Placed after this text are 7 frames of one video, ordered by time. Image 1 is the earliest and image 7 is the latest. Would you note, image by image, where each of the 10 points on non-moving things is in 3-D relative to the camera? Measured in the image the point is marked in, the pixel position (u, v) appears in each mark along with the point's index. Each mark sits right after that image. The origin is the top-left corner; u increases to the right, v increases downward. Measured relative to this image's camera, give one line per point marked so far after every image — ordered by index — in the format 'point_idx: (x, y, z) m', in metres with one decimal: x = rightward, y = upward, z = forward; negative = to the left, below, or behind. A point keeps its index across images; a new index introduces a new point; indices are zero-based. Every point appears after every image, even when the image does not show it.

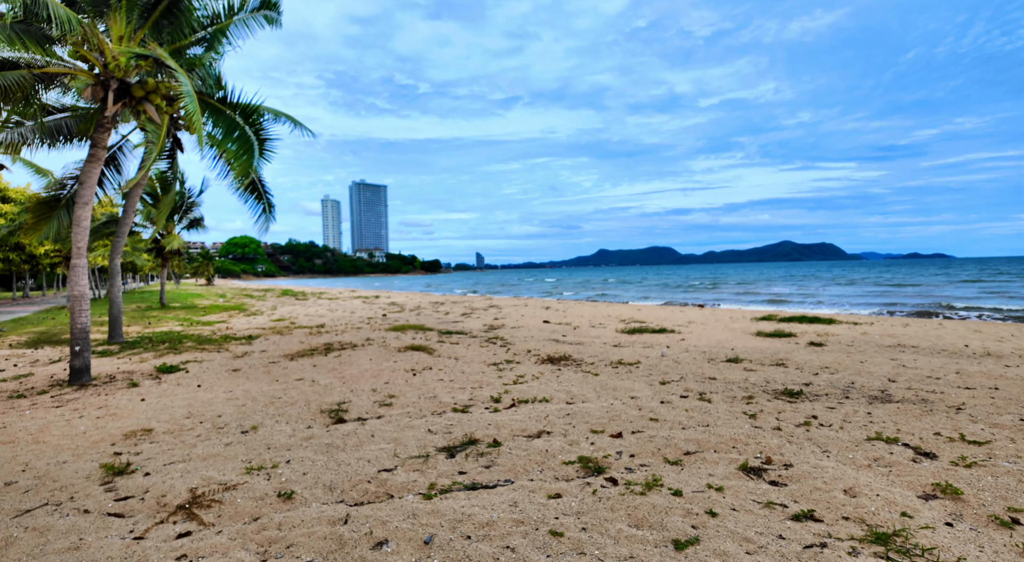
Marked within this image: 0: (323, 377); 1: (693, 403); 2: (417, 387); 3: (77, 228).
0: (-2.9, -1.5, +8.9) m
1: (+2.2, -1.5, +7.0) m
2: (-1.3, -1.5, +8.0) m
3: (-6.6, +0.8, +8.9) m
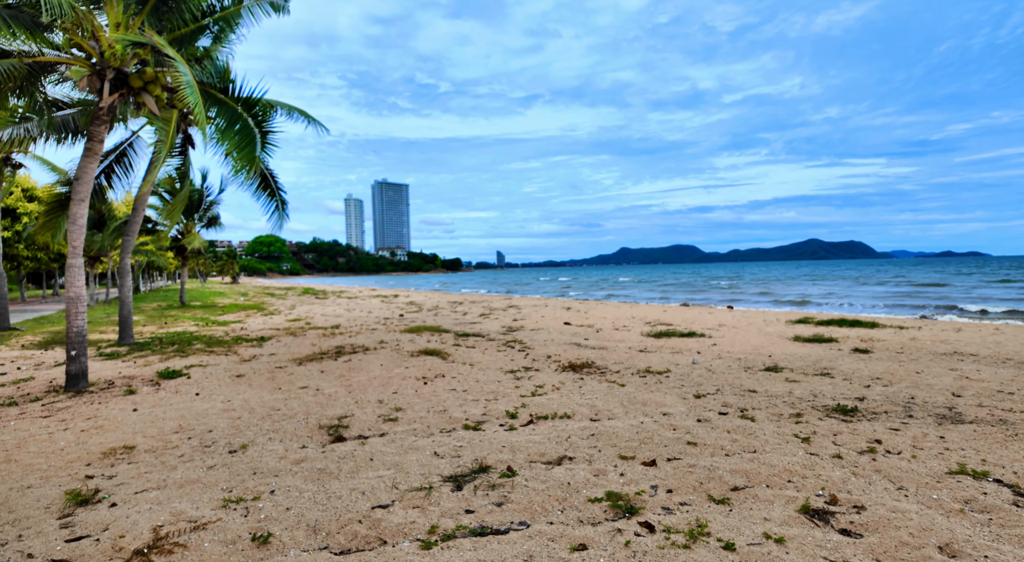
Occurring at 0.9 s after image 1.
0: (-2.6, -1.5, +8.3) m
1: (+2.4, -1.5, +6.2) m
2: (-1.1, -1.5, +7.4) m
3: (-6.4, +0.8, +8.4) m
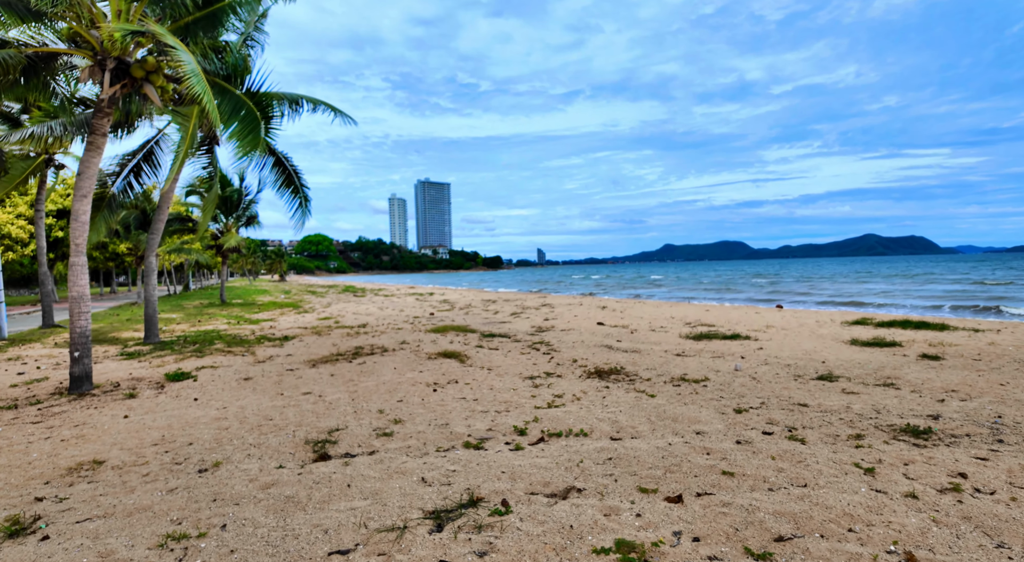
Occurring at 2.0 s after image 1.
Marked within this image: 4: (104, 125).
0: (-2.4, -1.5, +7.7) m
1: (+2.4, -1.5, +5.3) m
2: (-0.9, -1.5, +6.7) m
3: (-6.1, +0.8, +8.1) m
4: (-5.8, +2.2, +8.2) m
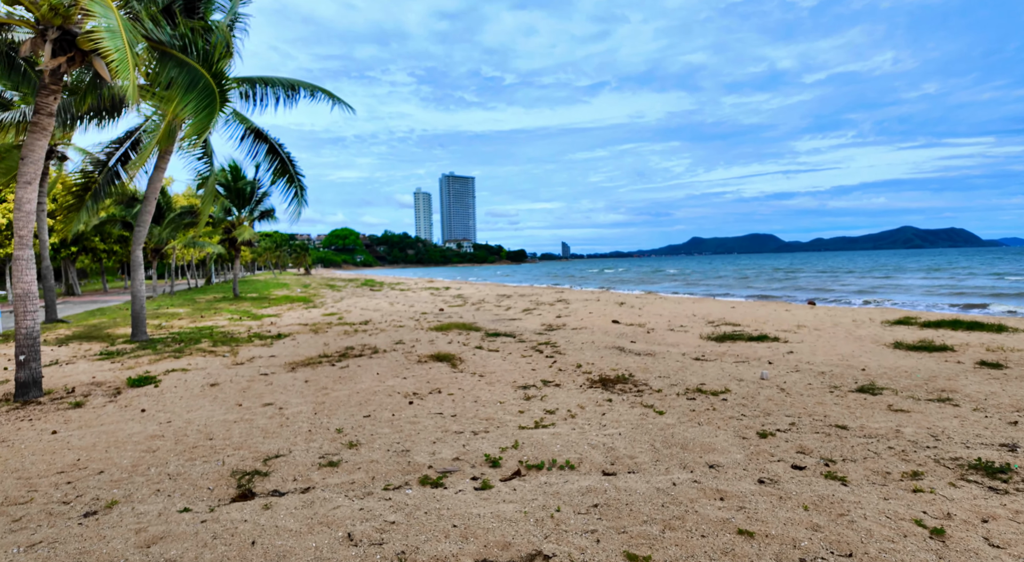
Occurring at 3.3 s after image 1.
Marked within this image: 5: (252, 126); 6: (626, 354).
0: (-2.5, -1.4, +6.8) m
1: (+2.2, -1.5, +4.2) m
2: (-1.1, -1.5, +5.7) m
3: (-6.2, +0.9, +7.4) m
4: (-5.9, +2.3, +7.4) m
5: (-6.0, +3.6, +13.5) m
6: (+2.1, -1.4, +10.8) m
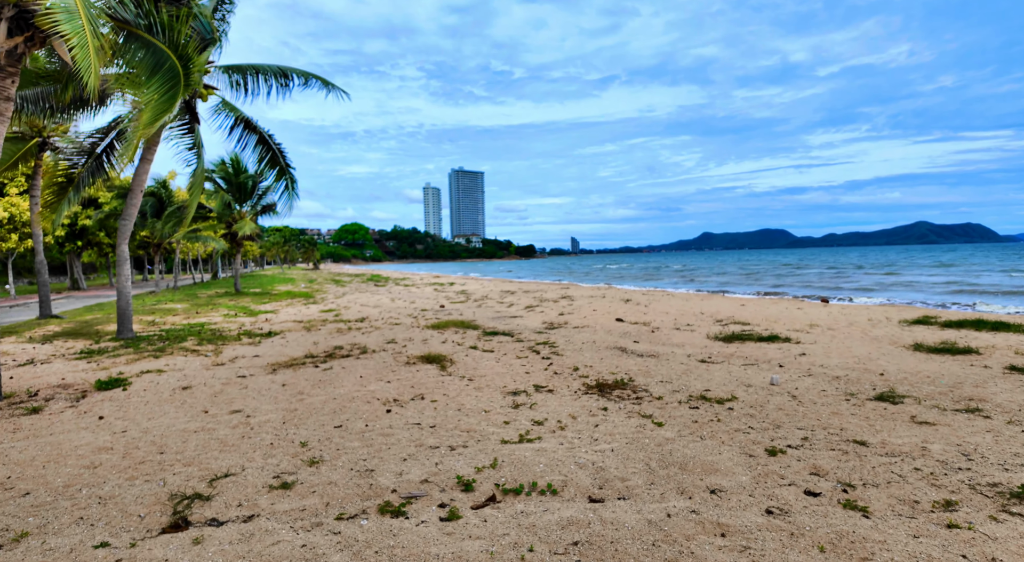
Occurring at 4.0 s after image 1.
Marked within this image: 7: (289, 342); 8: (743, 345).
0: (-2.7, -1.4, +6.3) m
1: (+2.0, -1.5, +3.6) m
2: (-1.3, -1.4, +5.2) m
3: (-6.4, +0.9, +6.9) m
4: (-6.0, +2.3, +6.9) m
5: (-6.1, +3.7, +13.0) m
6: (+2.0, -1.3, +10.2) m
7: (-4.5, -1.3, +11.8) m
8: (+4.3, -1.2, +11.0) m
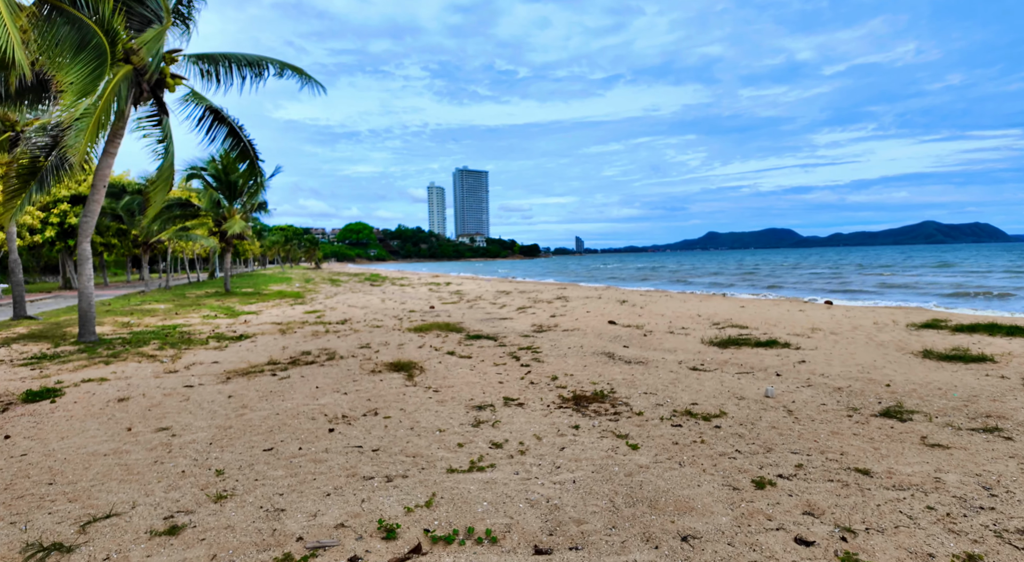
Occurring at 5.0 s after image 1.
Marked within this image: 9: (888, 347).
0: (-3.1, -1.4, +5.6) m
1: (+1.6, -1.5, +2.9) m
2: (-1.7, -1.5, +4.5) m
3: (-6.8, +0.9, +6.3) m
4: (-6.4, +2.3, +6.3) m
5: (-6.4, +3.7, +12.3) m
6: (+1.7, -1.3, +9.5) m
7: (-4.9, -1.3, +11.1) m
8: (+4.0, -1.2, +10.2) m
9: (+6.6, -1.1, +10.2) m
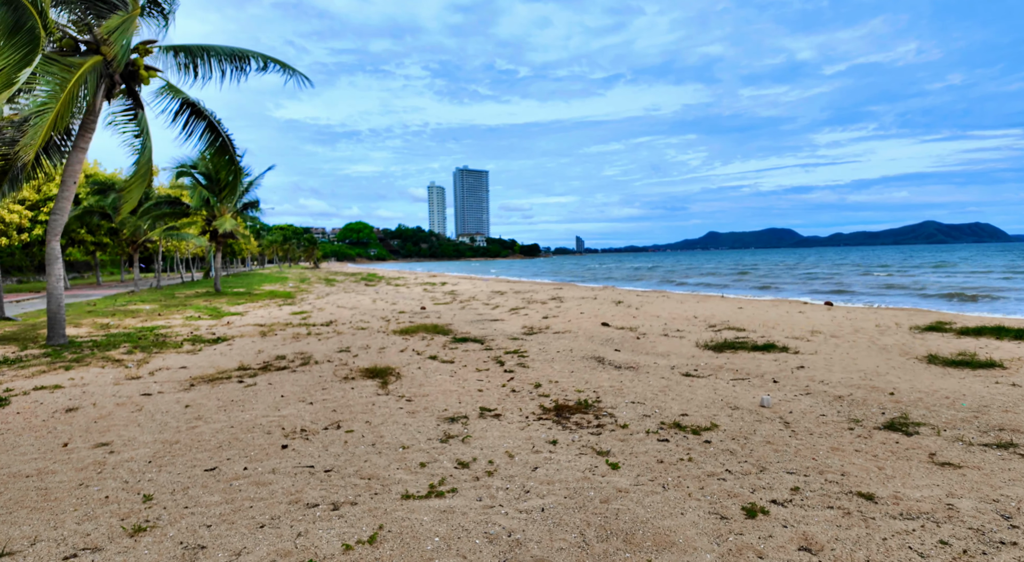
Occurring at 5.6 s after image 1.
0: (-3.3, -1.5, +5.2) m
1: (+1.3, -1.6, +2.4) m
2: (-2.0, -1.5, +4.0) m
3: (-7.0, +0.9, +5.8) m
4: (-6.7, +2.3, +5.8) m
5: (-6.6, +3.7, +11.9) m
6: (+1.4, -1.4, +9.0) m
7: (-5.1, -1.3, +10.7) m
8: (+3.7, -1.3, +9.7) m
9: (+6.3, -1.2, +9.7) m
